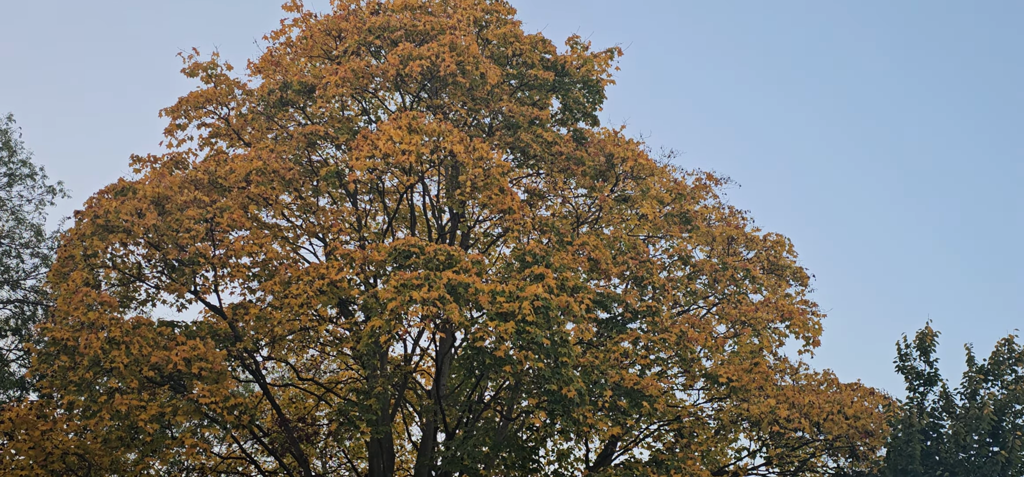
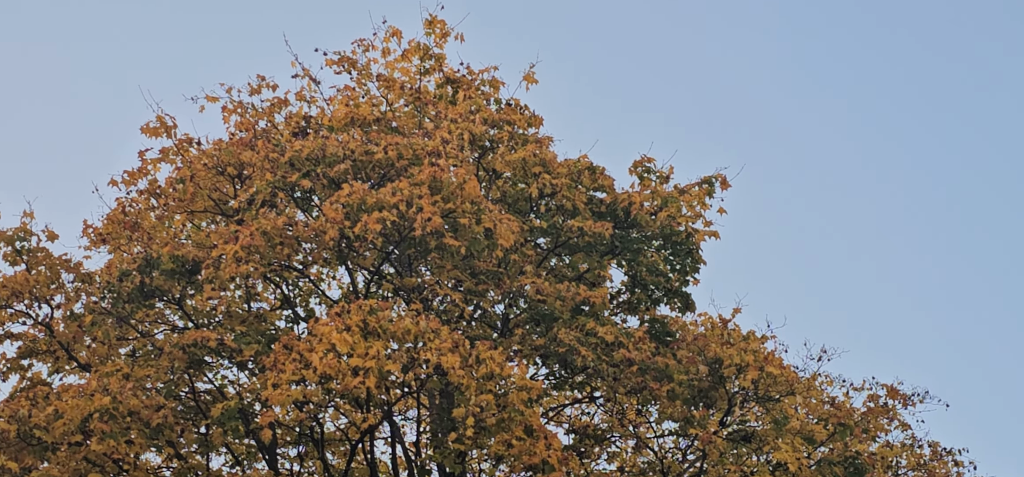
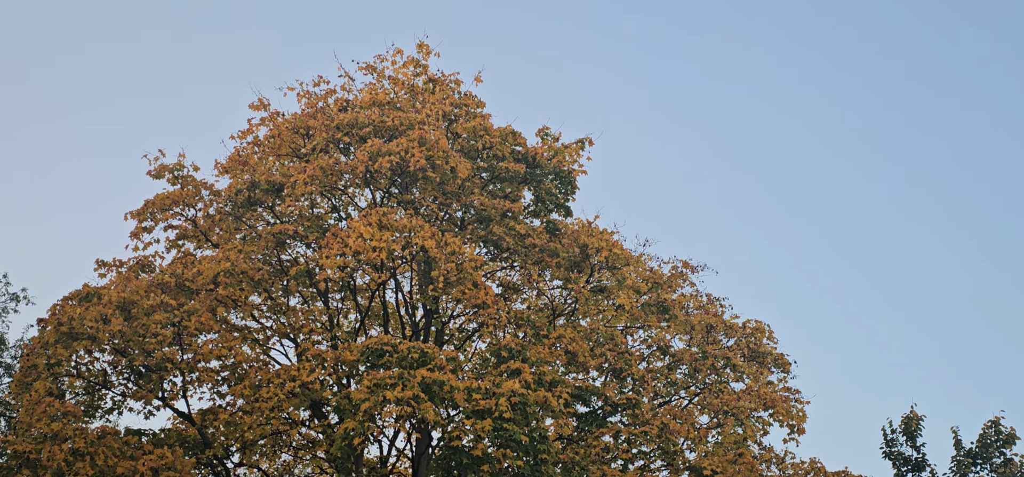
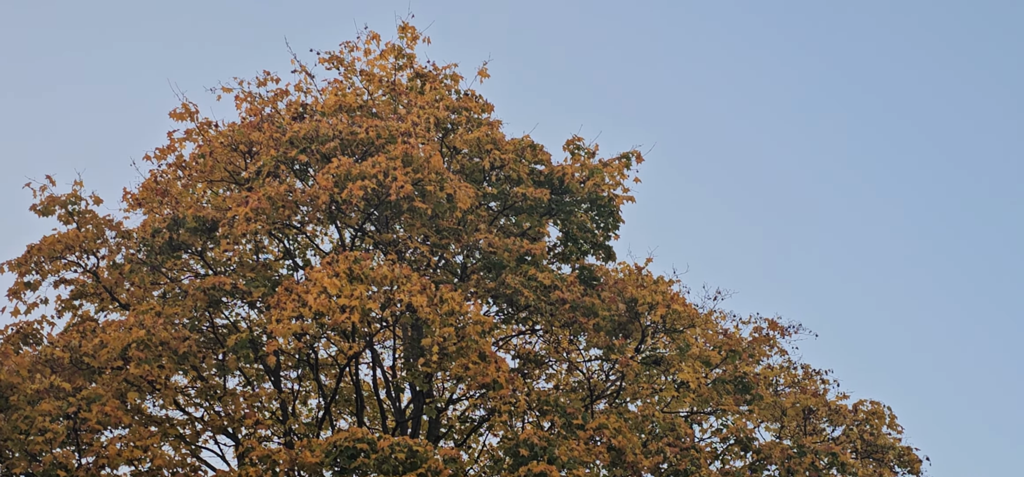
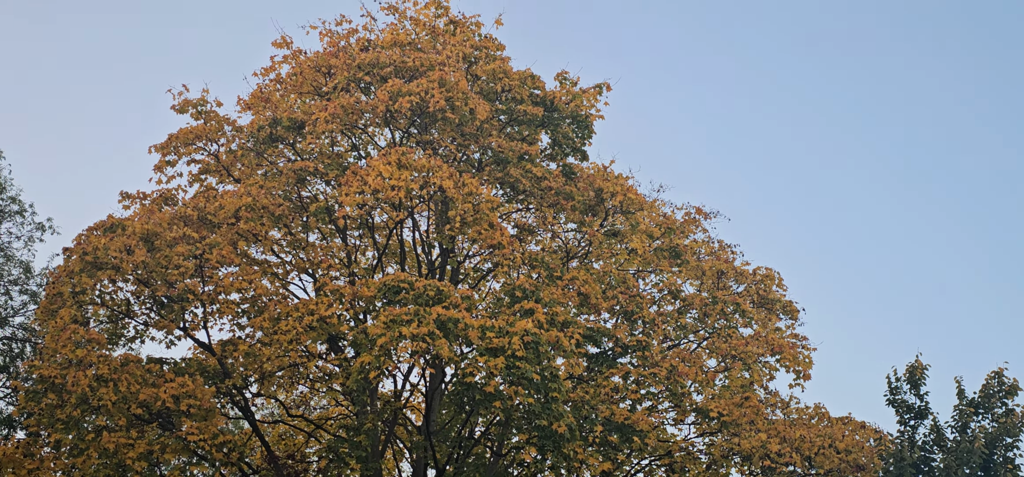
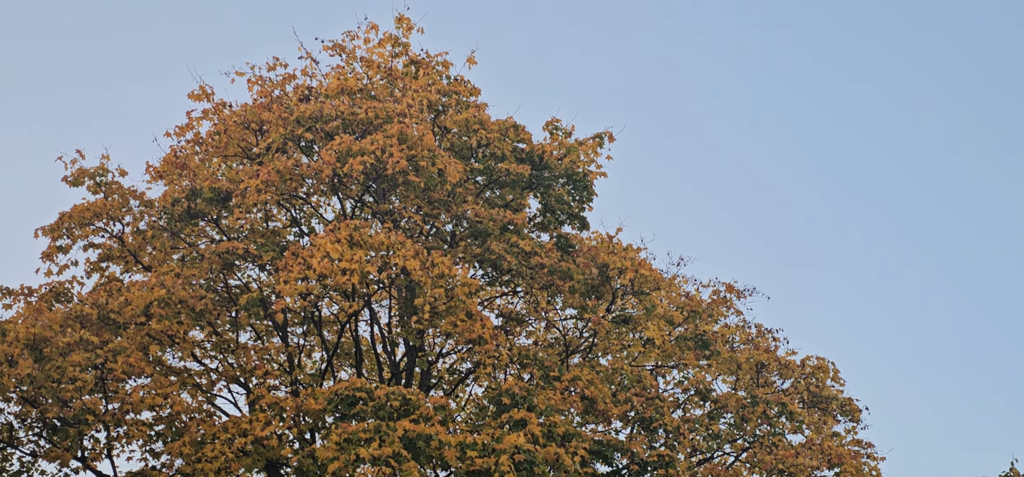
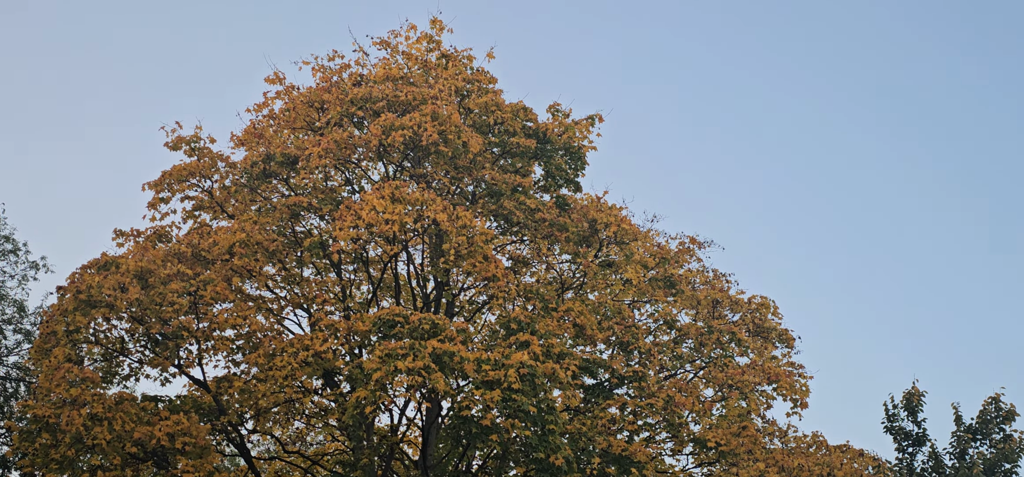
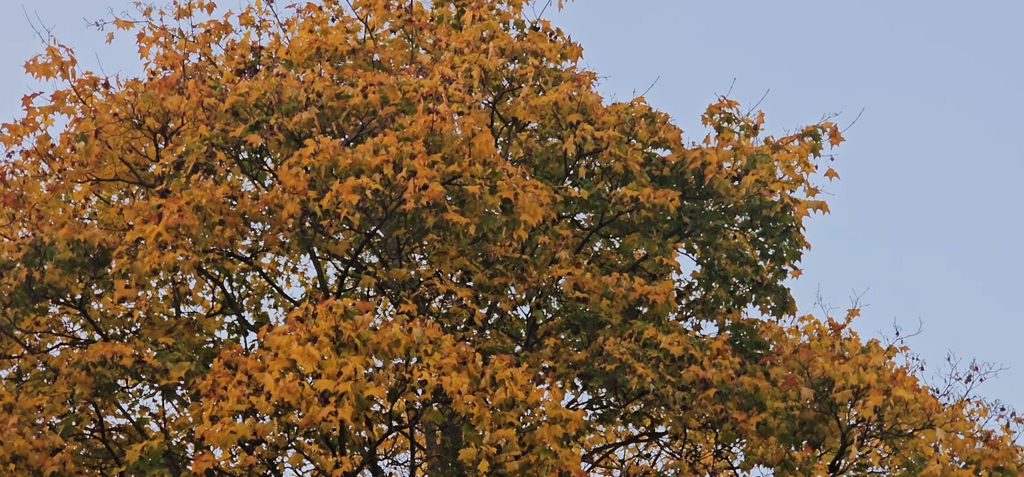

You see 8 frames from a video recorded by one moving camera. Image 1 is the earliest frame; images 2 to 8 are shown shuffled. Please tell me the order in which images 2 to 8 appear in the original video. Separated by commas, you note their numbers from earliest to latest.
5, 7, 3, 6, 4, 2, 8
